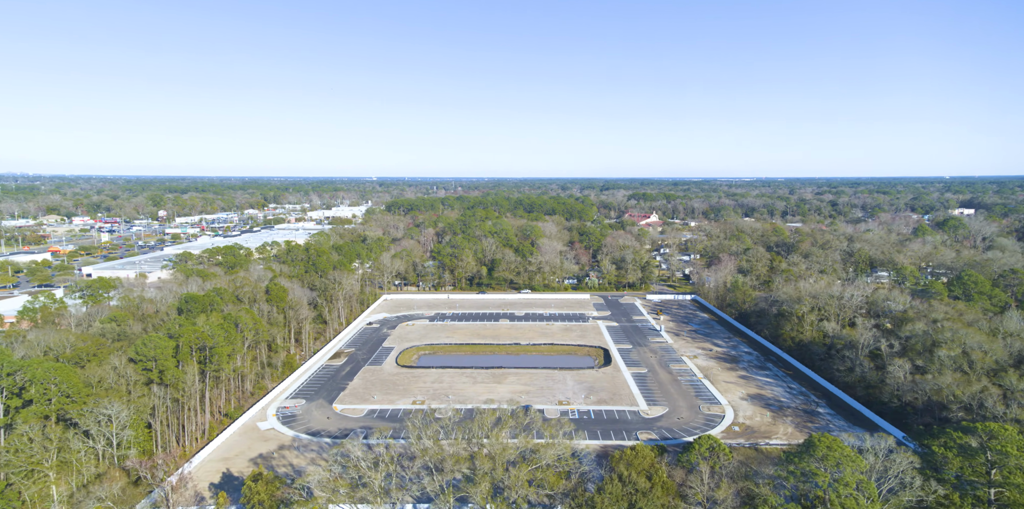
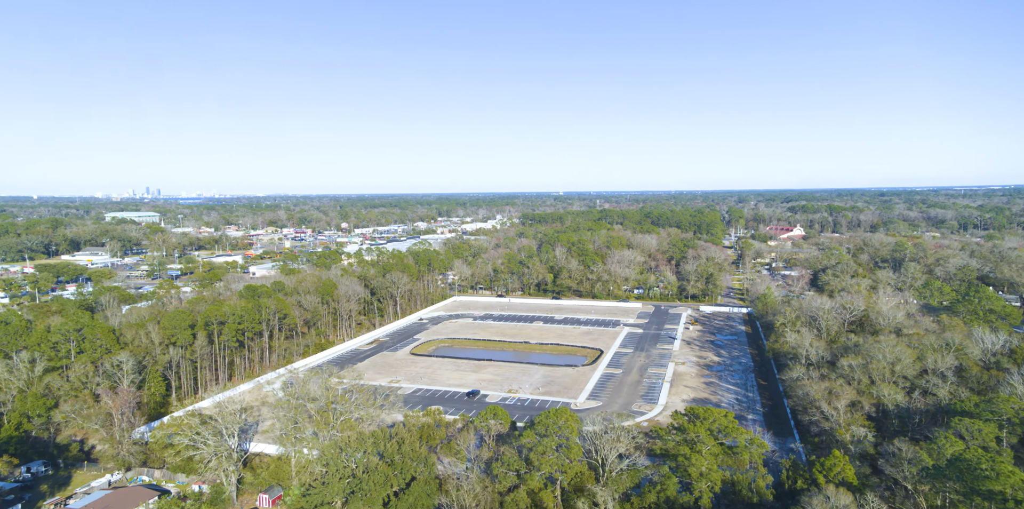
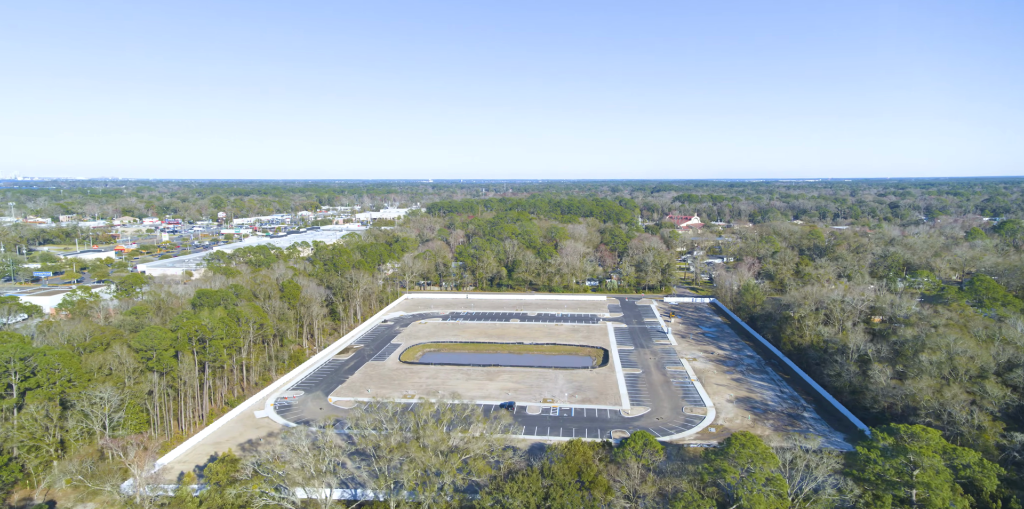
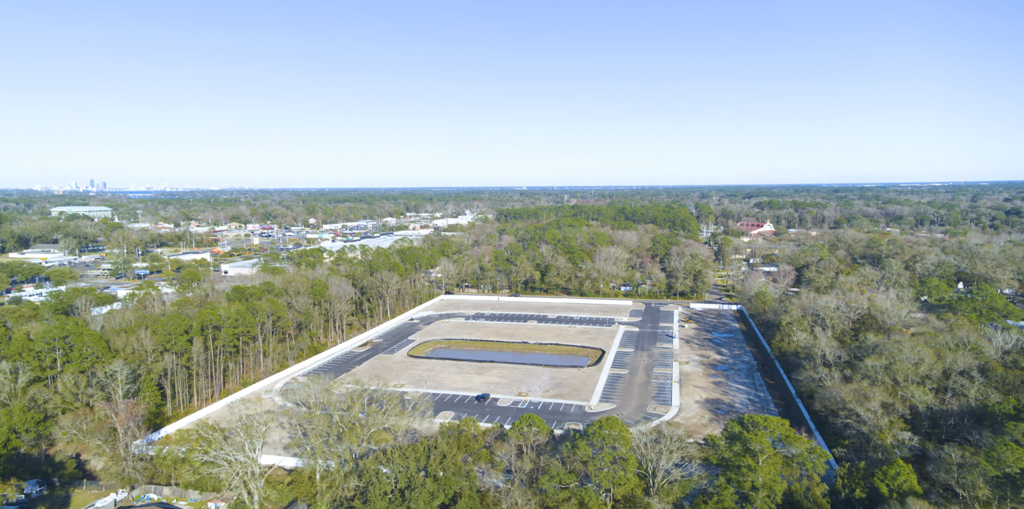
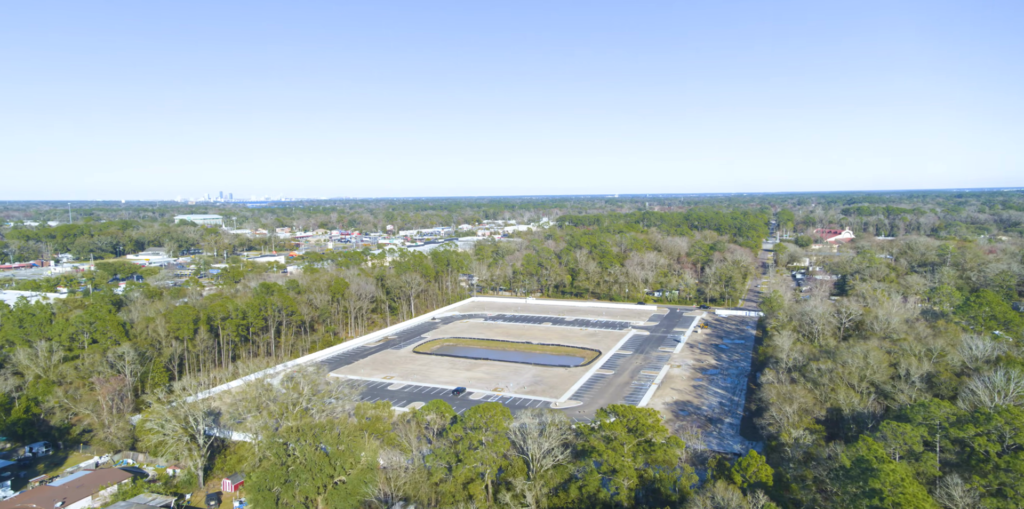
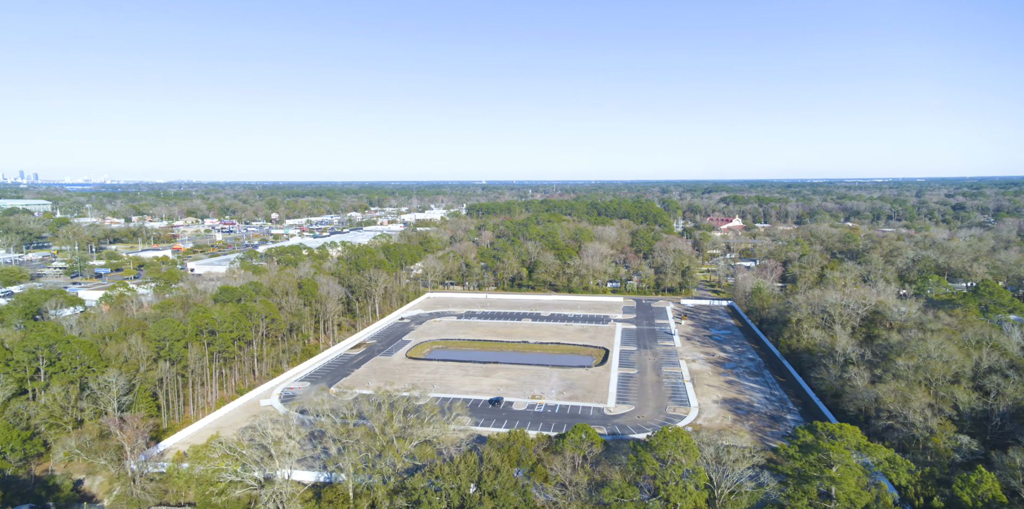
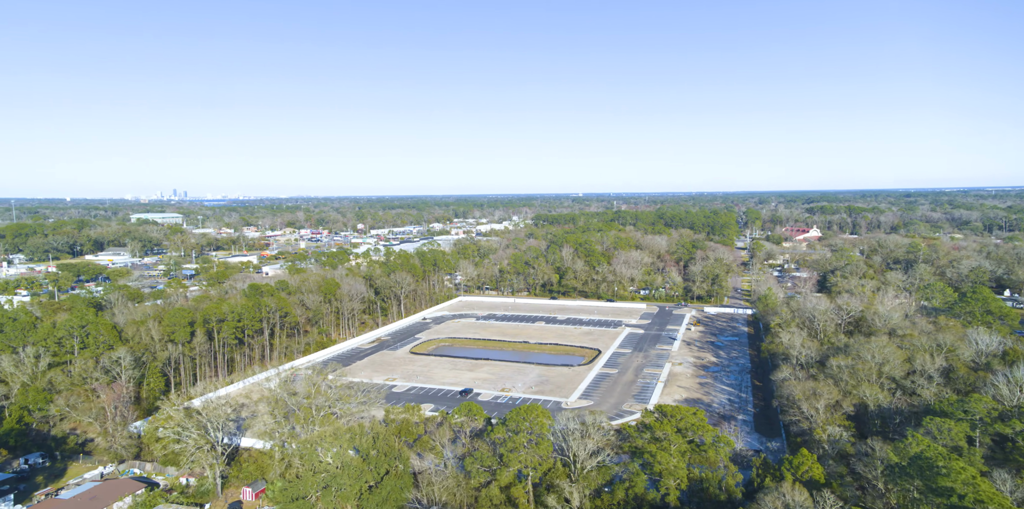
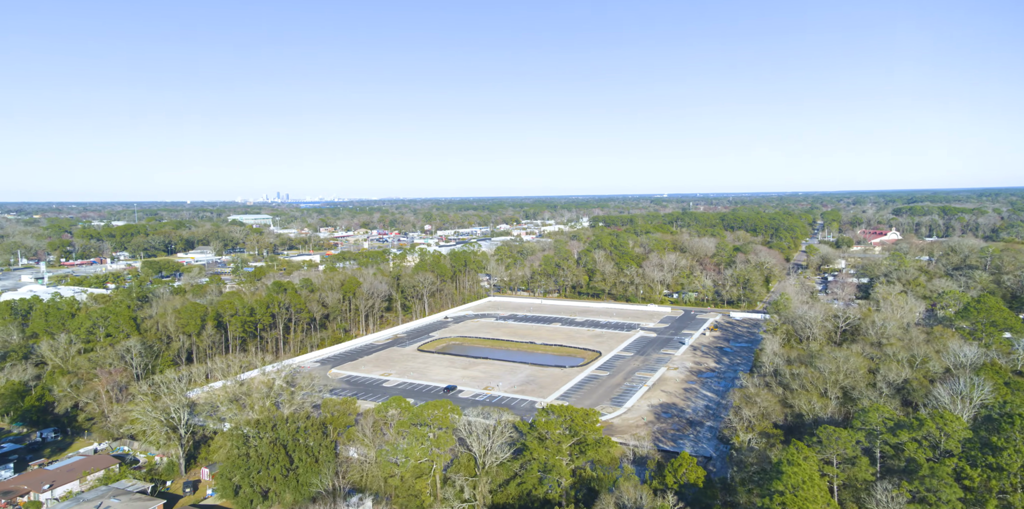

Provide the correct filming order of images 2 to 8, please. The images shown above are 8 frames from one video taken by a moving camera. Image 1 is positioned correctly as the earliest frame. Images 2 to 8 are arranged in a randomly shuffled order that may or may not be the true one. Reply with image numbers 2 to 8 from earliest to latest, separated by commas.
3, 6, 4, 2, 7, 5, 8
